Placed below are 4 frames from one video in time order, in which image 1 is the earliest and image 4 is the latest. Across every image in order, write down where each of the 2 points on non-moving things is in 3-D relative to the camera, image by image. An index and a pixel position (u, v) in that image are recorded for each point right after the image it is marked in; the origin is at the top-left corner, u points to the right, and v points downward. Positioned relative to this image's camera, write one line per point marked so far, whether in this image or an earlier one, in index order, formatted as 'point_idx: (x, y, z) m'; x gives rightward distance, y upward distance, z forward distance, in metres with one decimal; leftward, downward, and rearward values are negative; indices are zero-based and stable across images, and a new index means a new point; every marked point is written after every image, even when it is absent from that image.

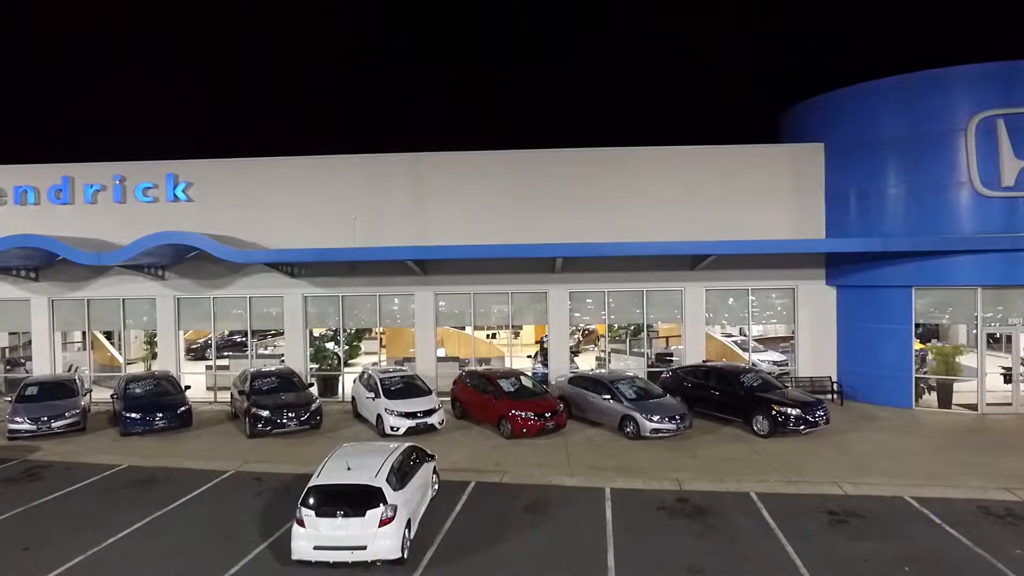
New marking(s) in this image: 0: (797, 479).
0: (+5.2, -3.5, +11.1) m
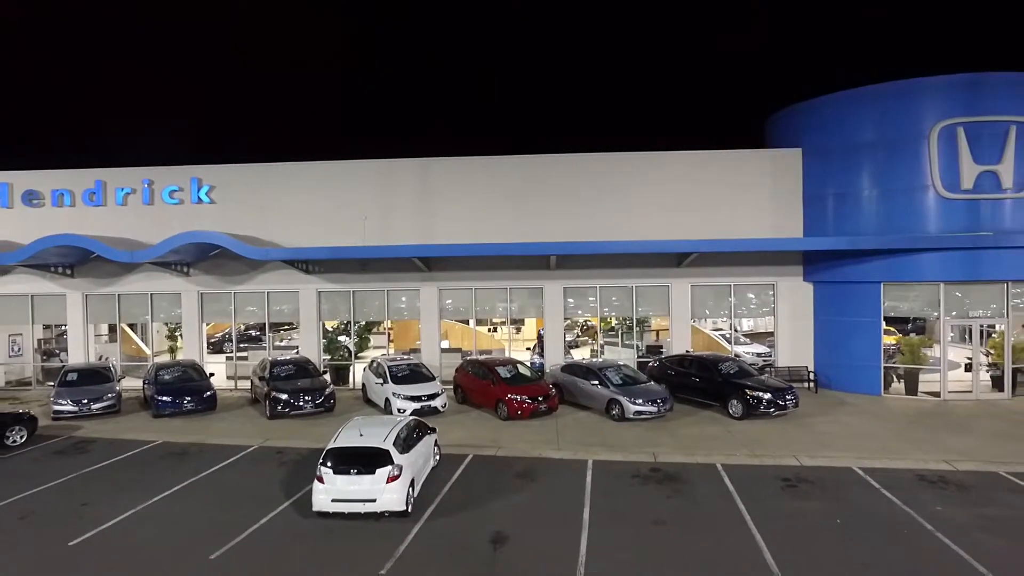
0: (+5.1, -3.4, +12.4) m
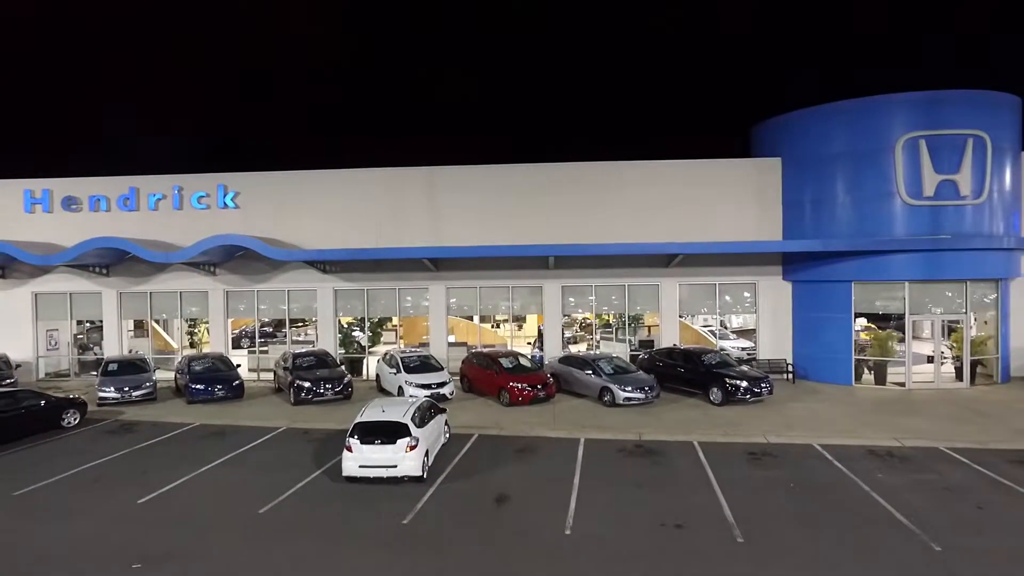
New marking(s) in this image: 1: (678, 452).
0: (+5.1, -3.3, +14.0) m
1: (+3.5, -3.4, +12.7) m
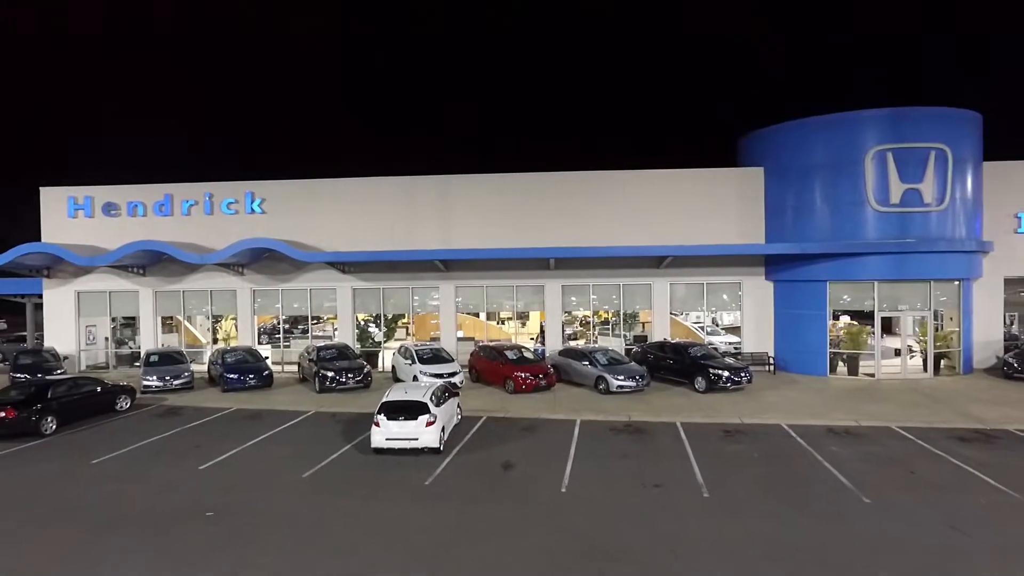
0: (+5.2, -3.3, +15.7) m
1: (+3.6, -3.4, +14.5) m
